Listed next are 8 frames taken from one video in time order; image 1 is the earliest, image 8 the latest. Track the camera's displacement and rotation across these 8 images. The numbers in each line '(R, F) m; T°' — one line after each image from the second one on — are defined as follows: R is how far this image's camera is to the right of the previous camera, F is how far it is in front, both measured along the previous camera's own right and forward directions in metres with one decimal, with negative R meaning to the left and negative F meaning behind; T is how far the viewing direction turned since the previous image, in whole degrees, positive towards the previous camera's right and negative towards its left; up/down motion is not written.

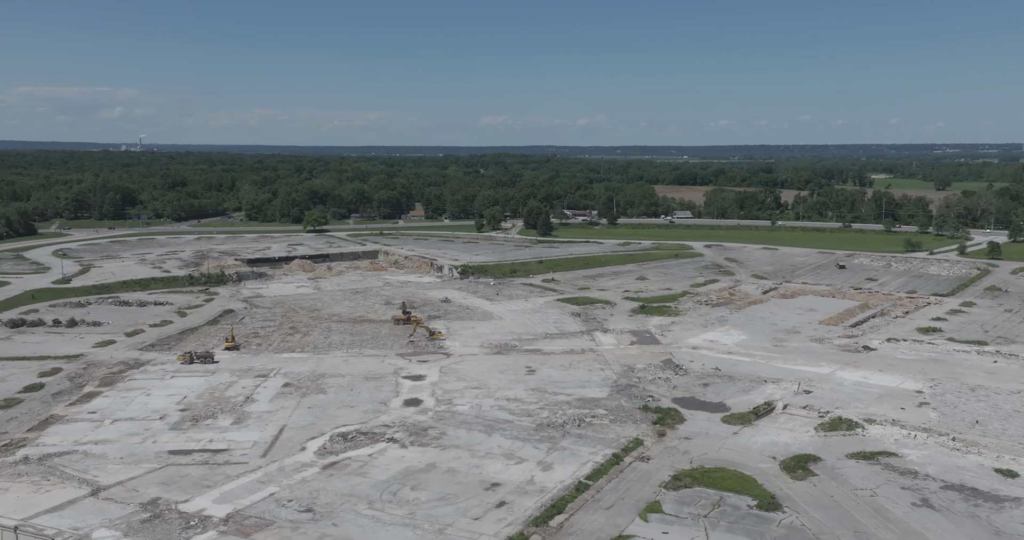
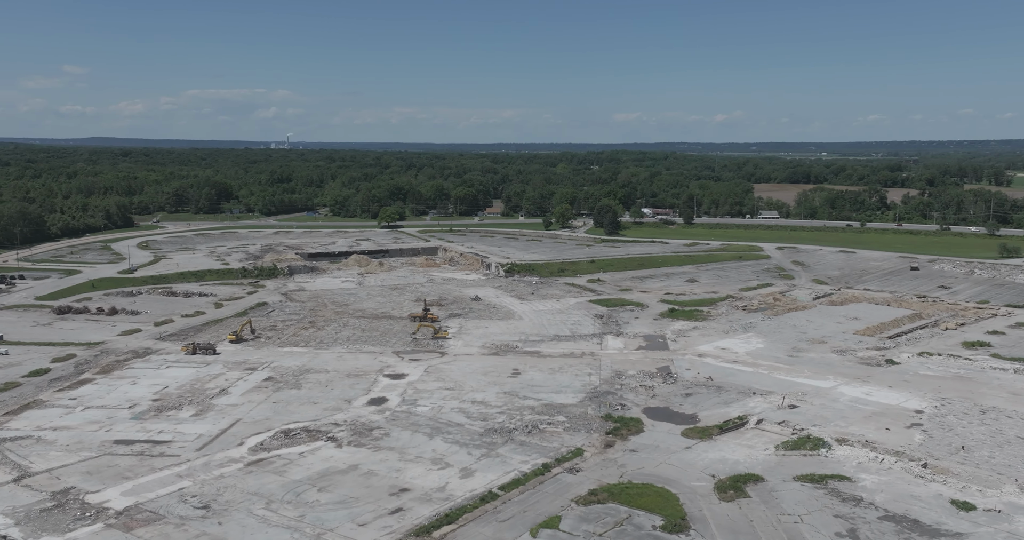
(+3.5, +0.9) m; -8°
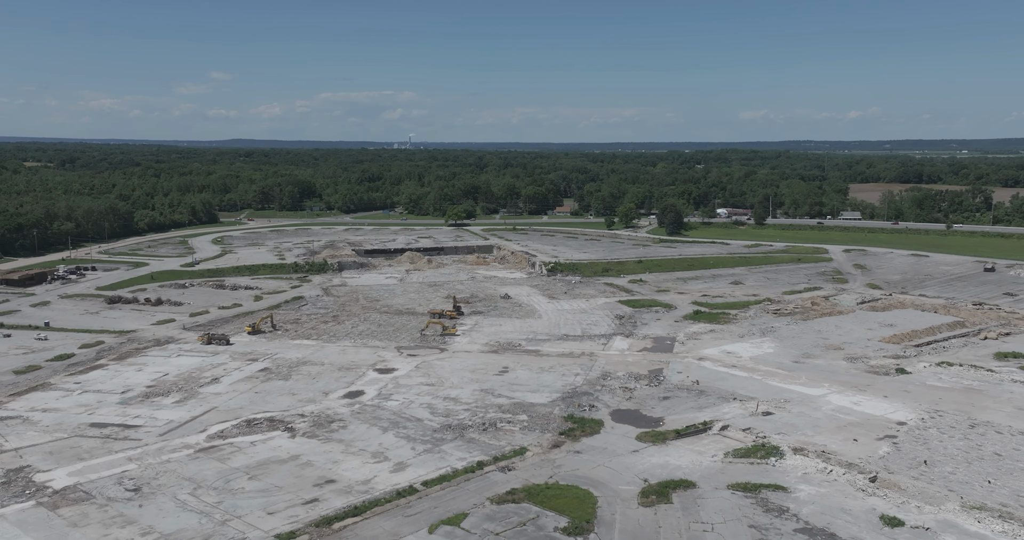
(+3.1, +0.3) m; -7°
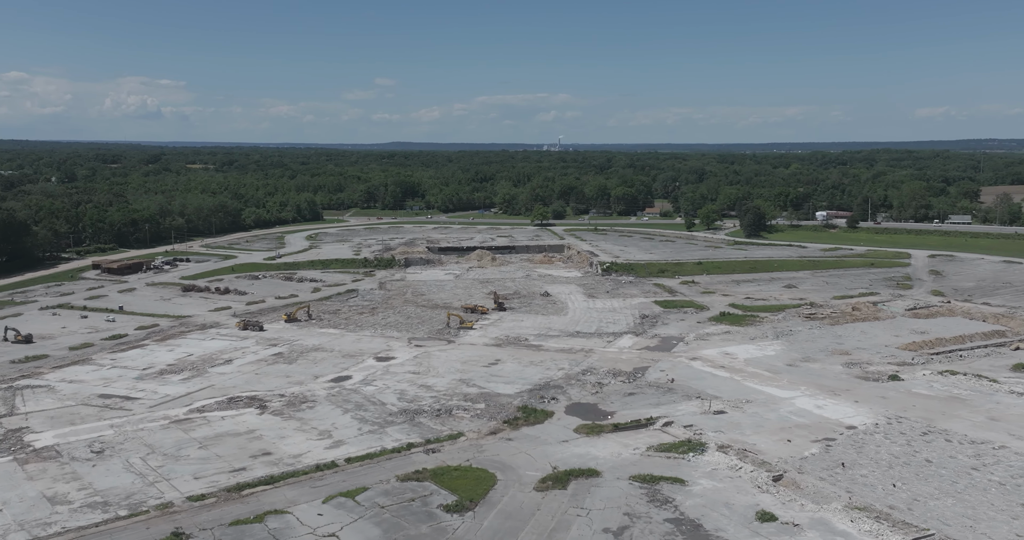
(+3.9, -0.5) m; -9°
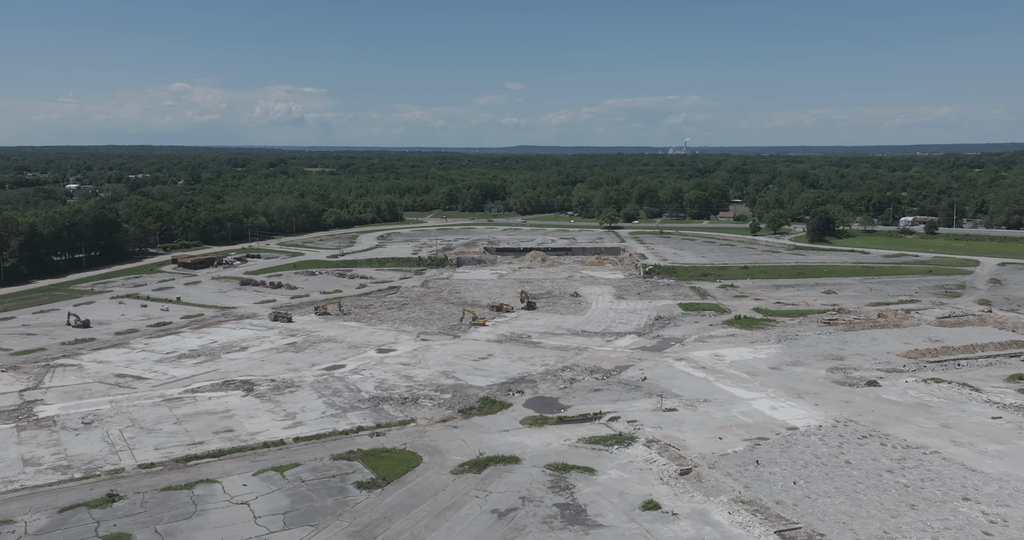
(+3.4, -0.7) m; -7°
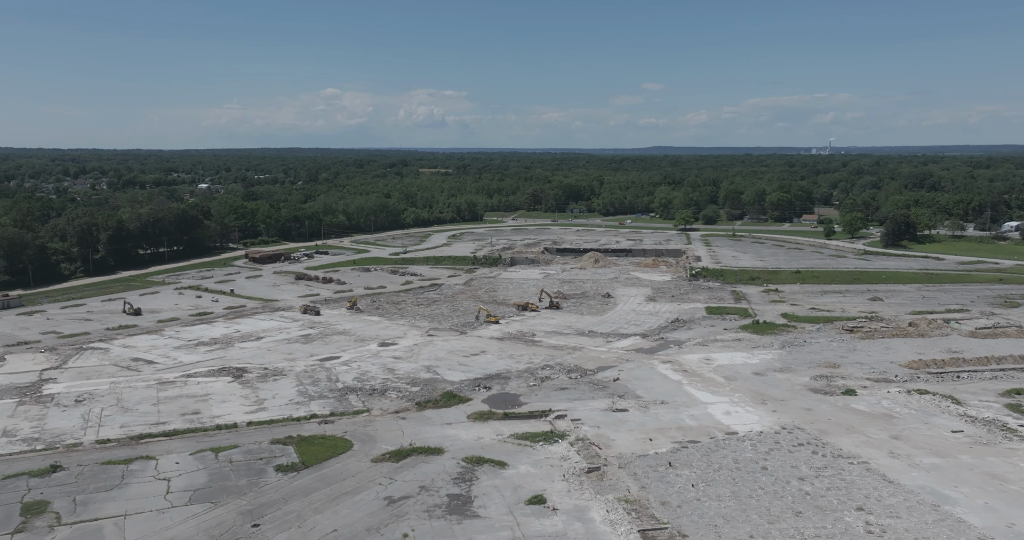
(+3.7, -0.2) m; -8°
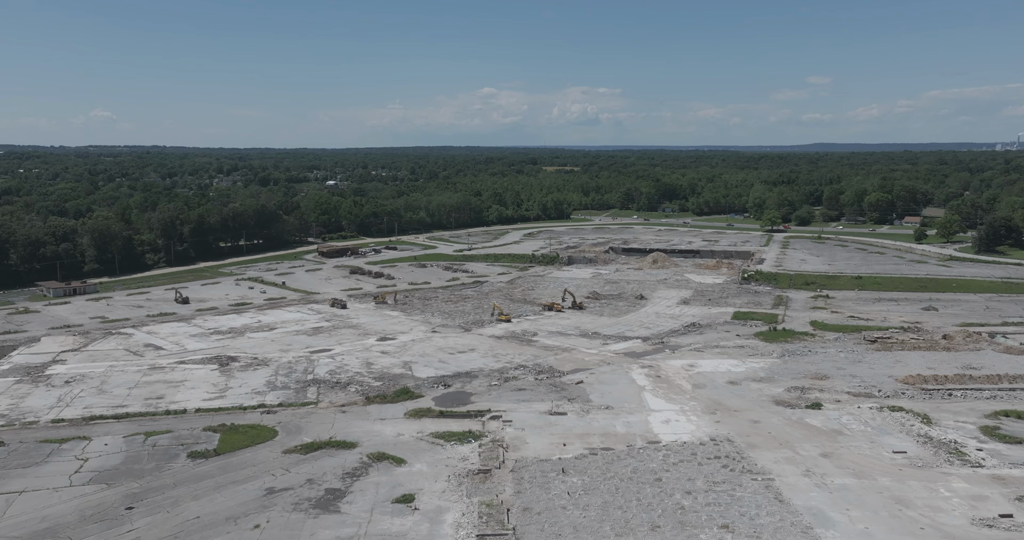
(+4.2, +0.4) m; -9°
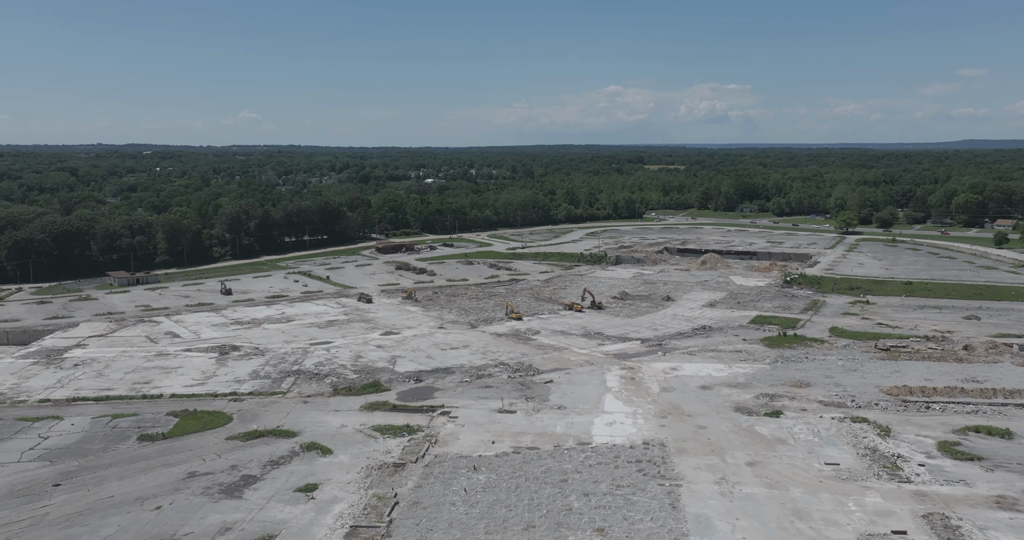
(+3.4, 0.0) m; -7°
